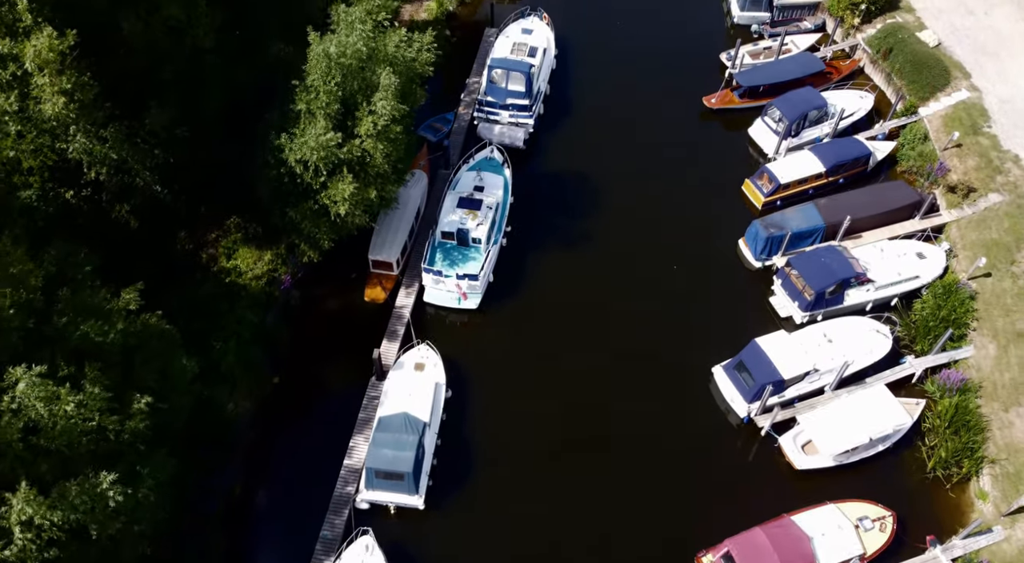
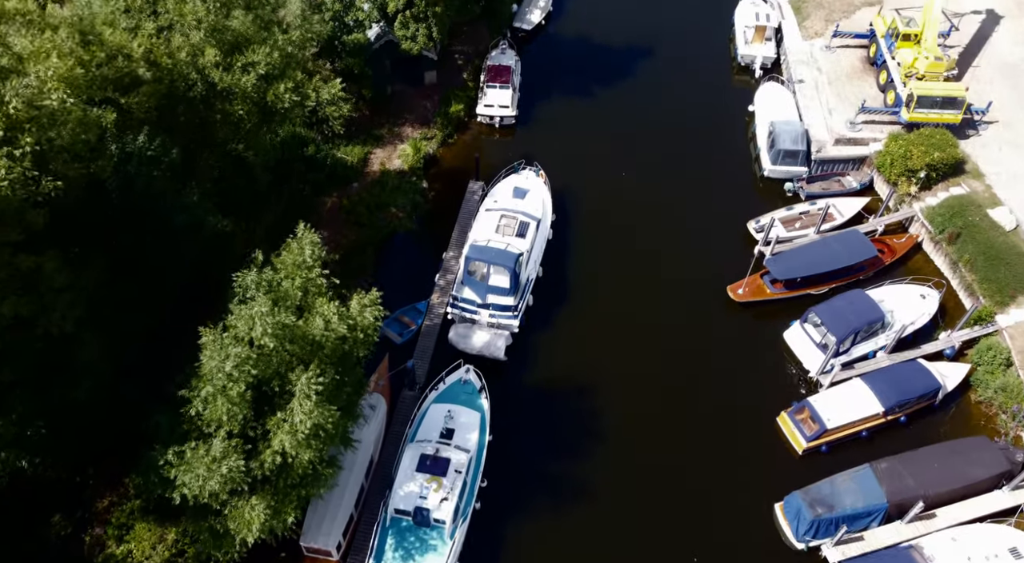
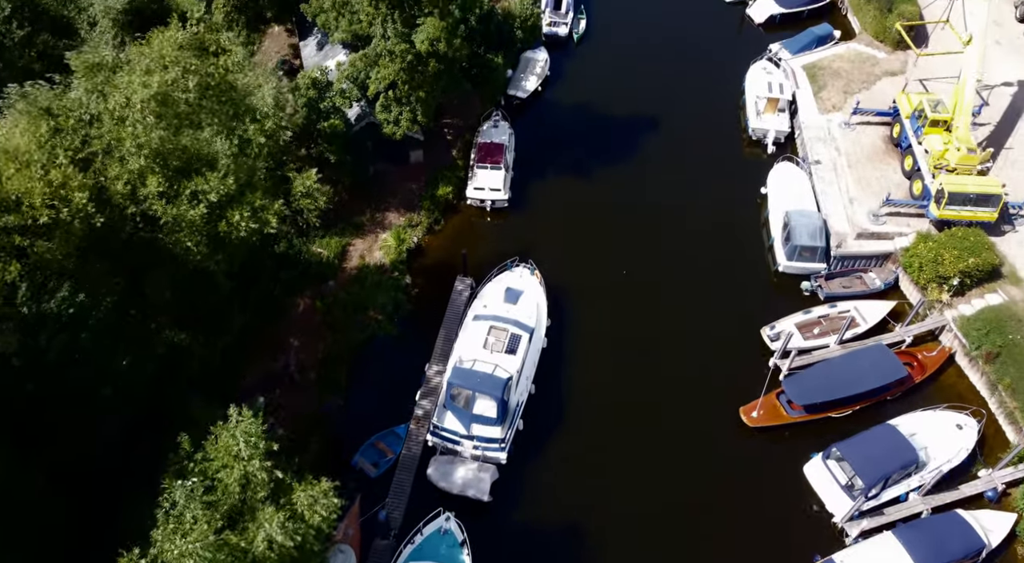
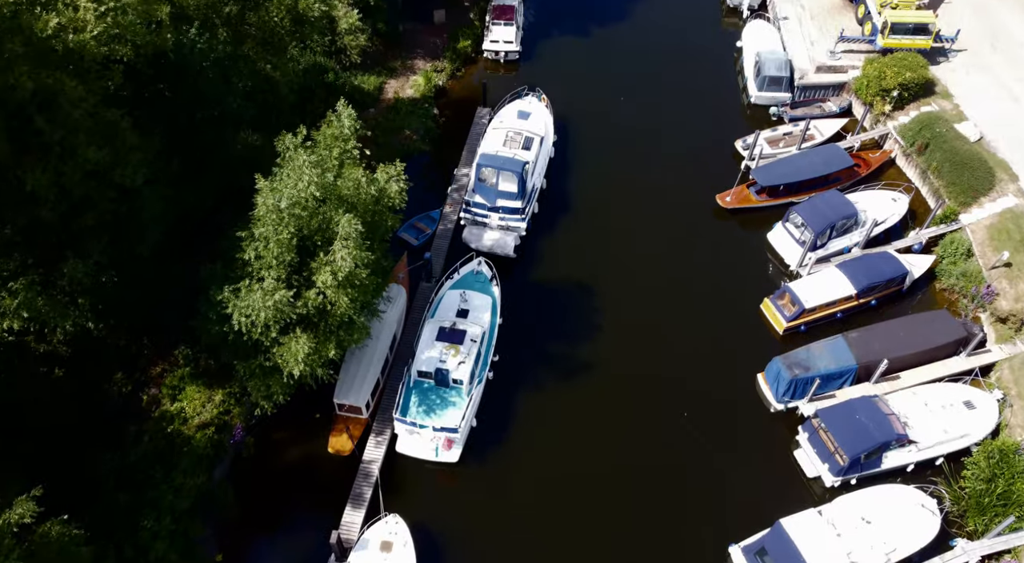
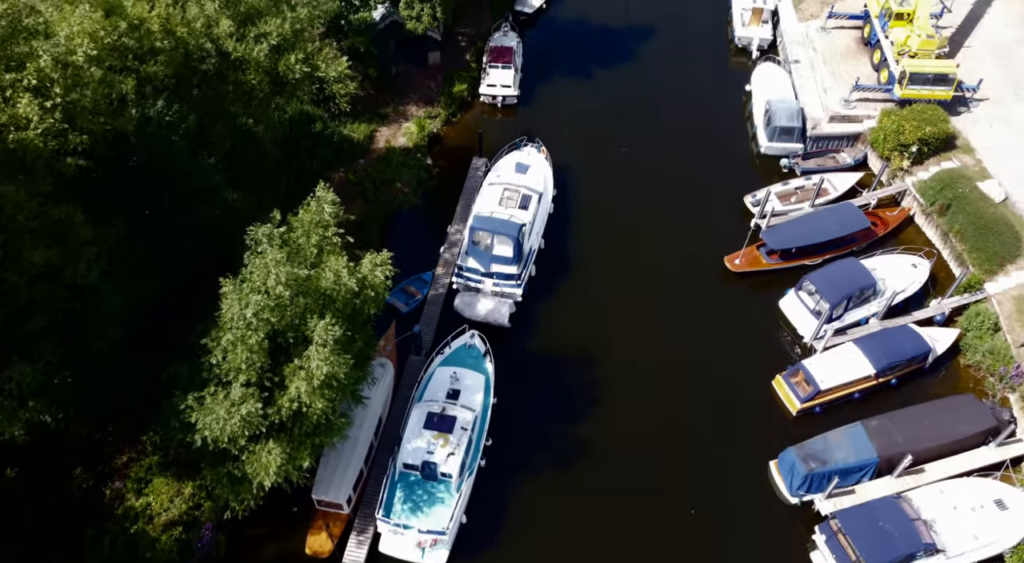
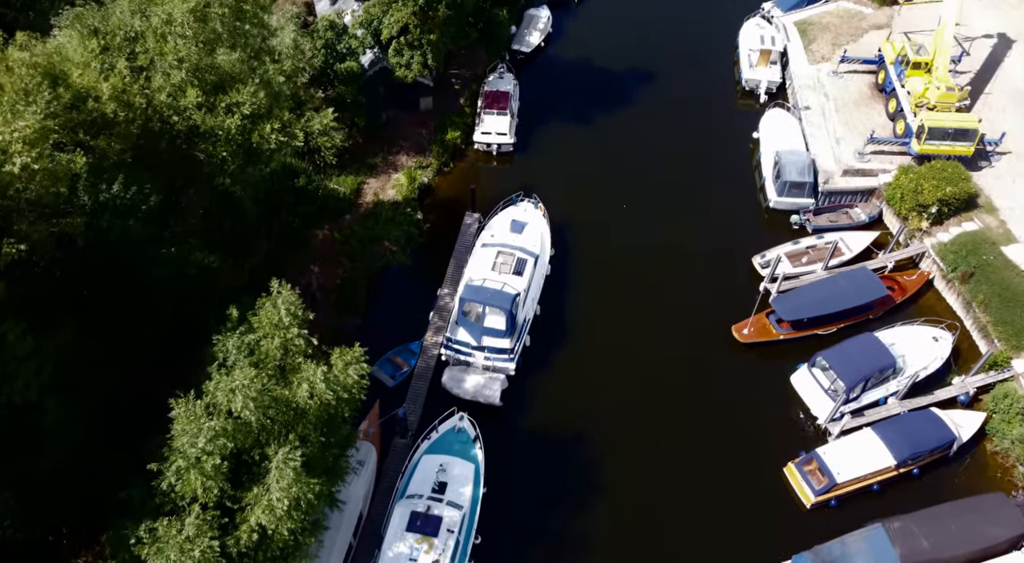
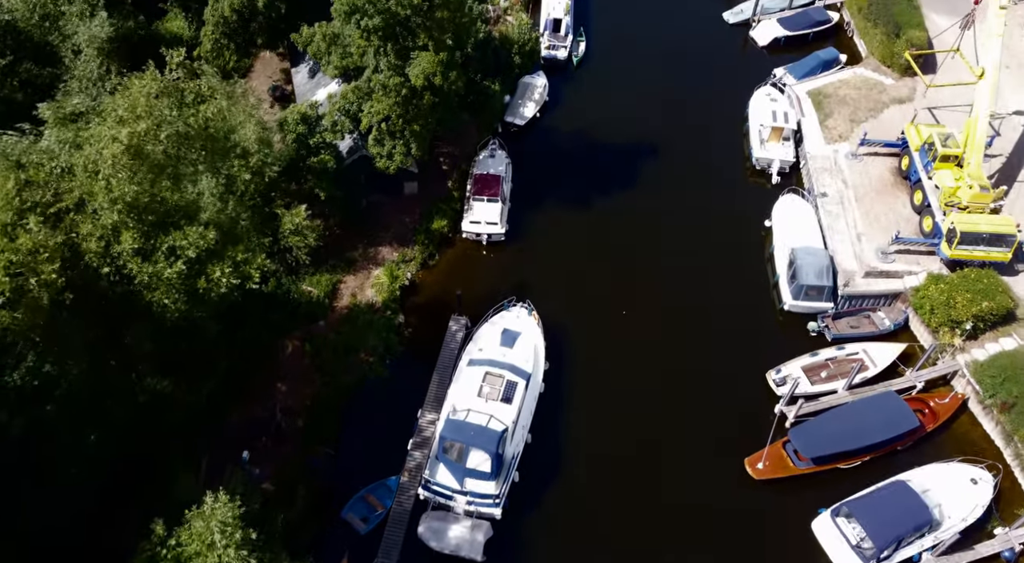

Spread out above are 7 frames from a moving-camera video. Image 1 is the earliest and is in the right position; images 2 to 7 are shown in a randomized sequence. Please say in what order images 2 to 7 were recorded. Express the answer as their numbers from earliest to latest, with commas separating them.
4, 5, 2, 6, 3, 7
